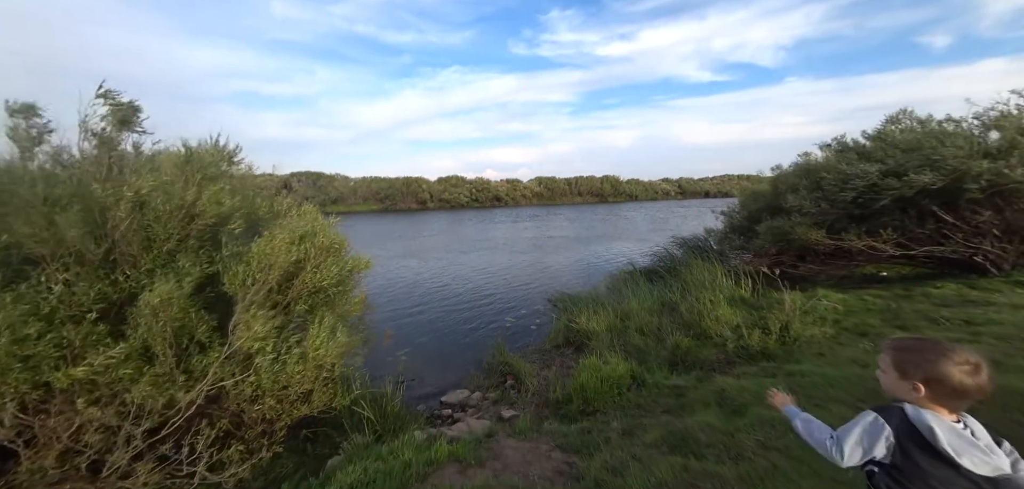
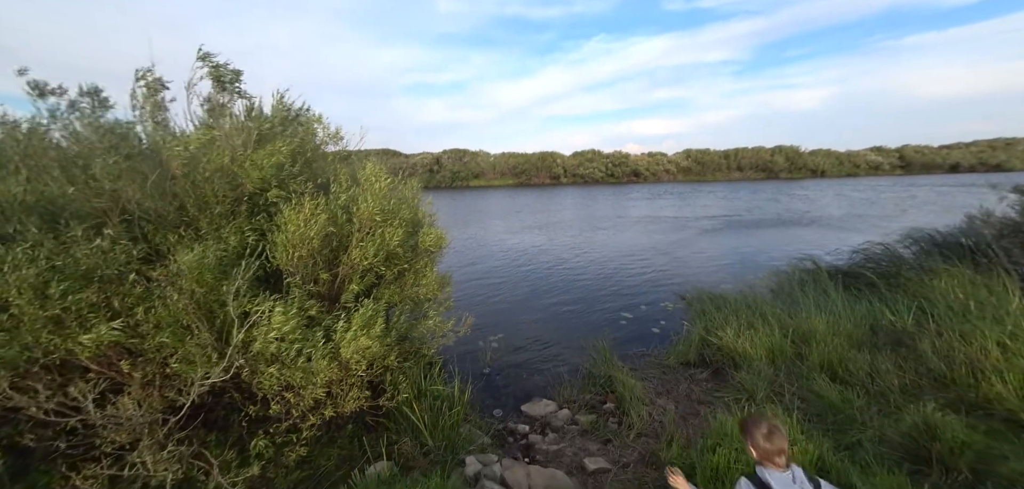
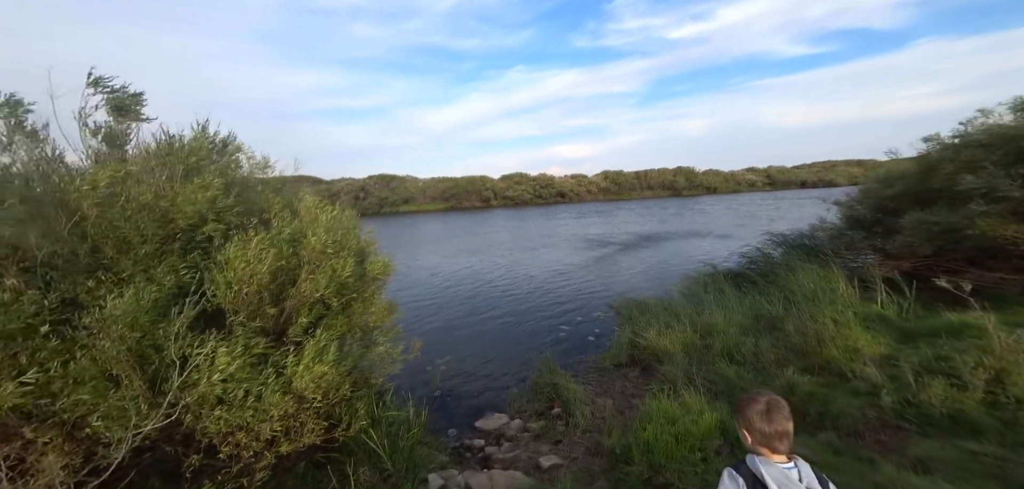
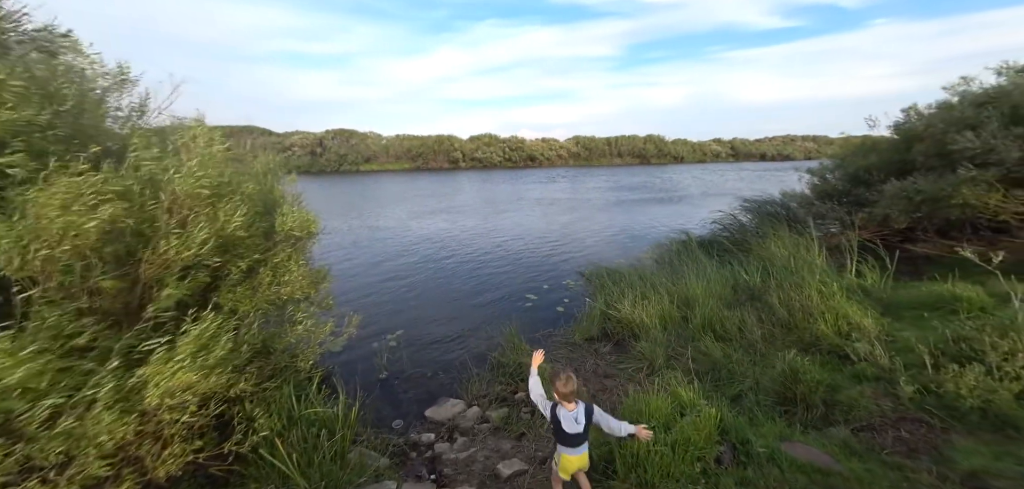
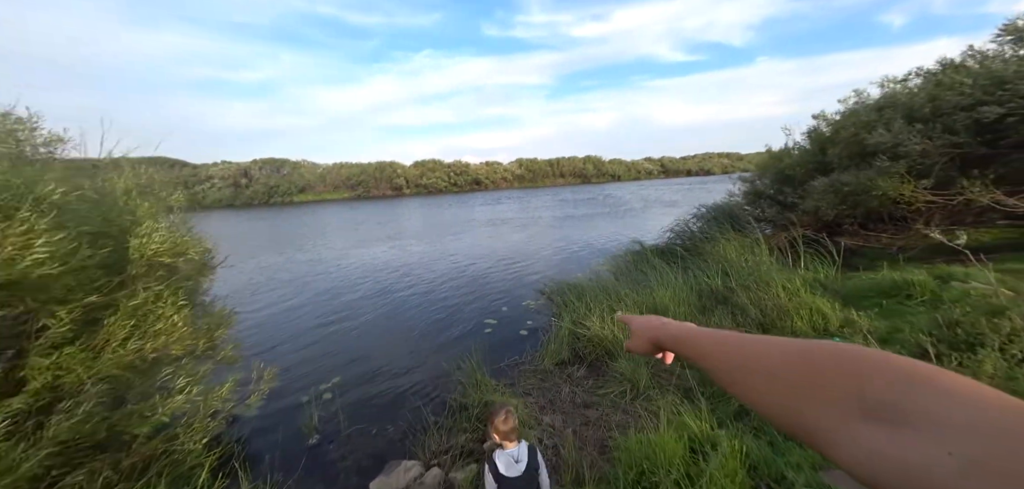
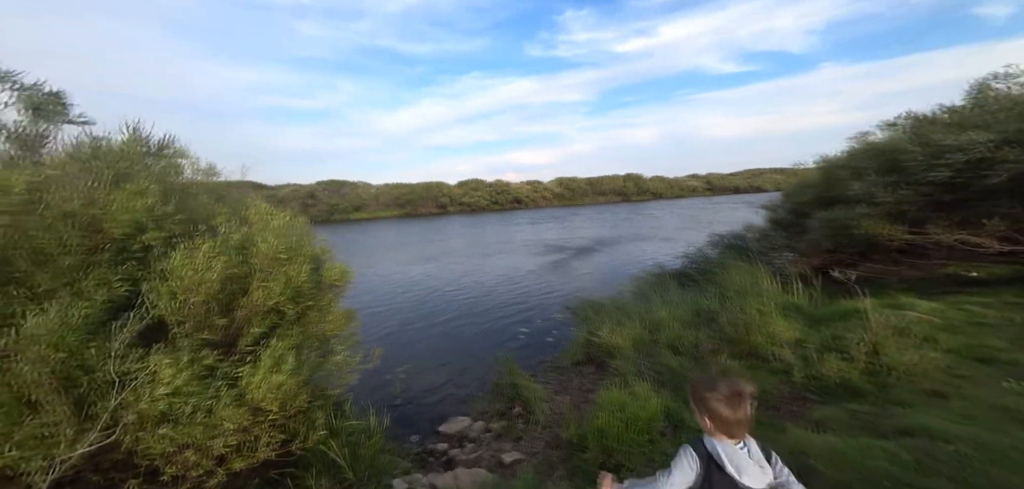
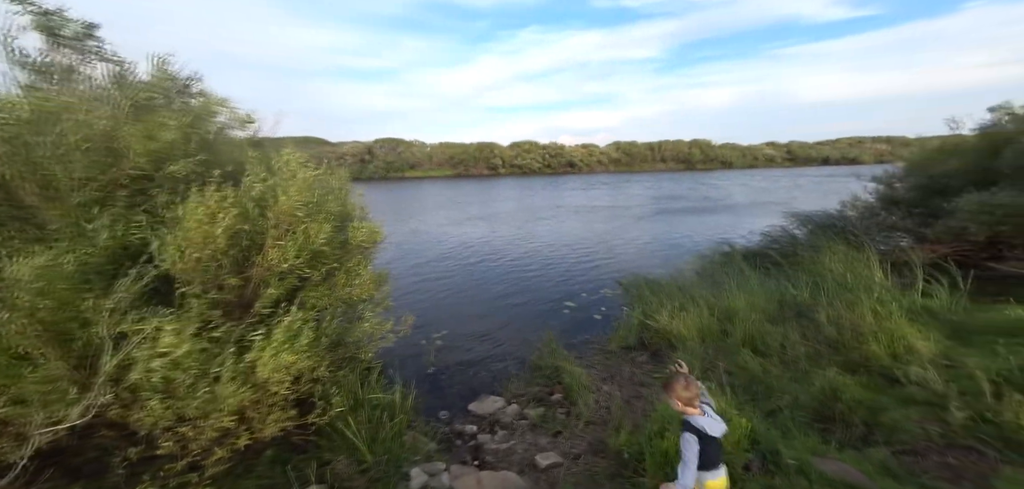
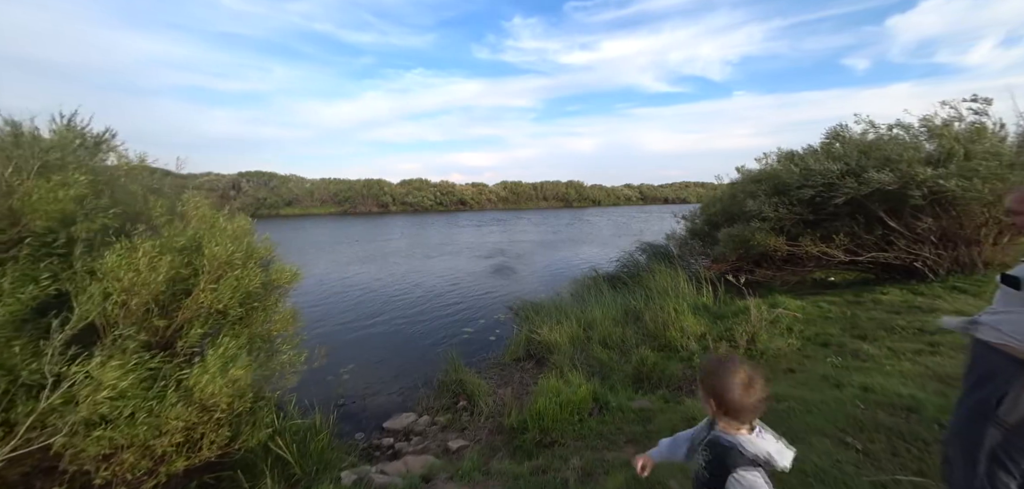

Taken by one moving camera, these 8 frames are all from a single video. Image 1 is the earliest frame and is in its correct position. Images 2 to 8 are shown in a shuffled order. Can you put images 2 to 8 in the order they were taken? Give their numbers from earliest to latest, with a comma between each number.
8, 6, 3, 2, 7, 4, 5
